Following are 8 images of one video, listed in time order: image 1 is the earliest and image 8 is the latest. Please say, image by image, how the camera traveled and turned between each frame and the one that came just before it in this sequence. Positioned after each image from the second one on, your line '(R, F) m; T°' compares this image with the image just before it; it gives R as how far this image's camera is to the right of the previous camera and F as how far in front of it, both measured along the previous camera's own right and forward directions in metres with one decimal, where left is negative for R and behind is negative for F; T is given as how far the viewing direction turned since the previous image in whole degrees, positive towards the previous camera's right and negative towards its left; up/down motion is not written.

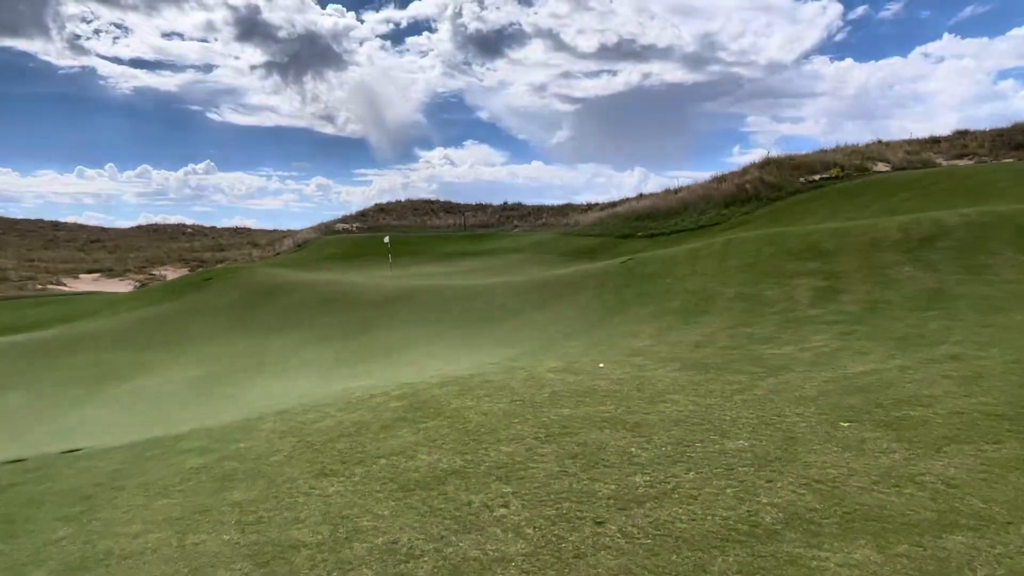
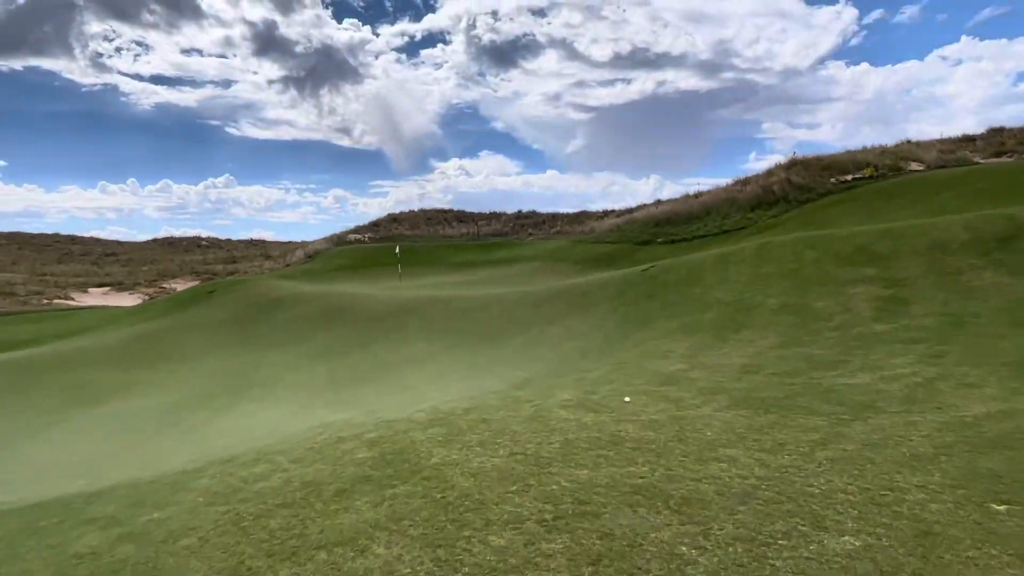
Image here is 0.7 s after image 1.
(+0.1, +1.2) m; -1°
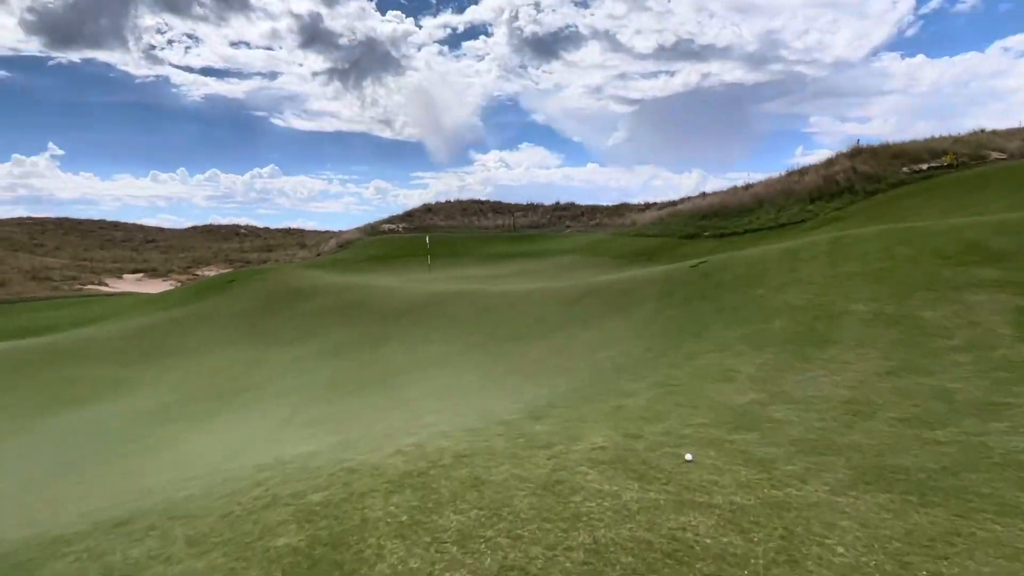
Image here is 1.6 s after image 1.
(+0.1, +1.5) m; -3°
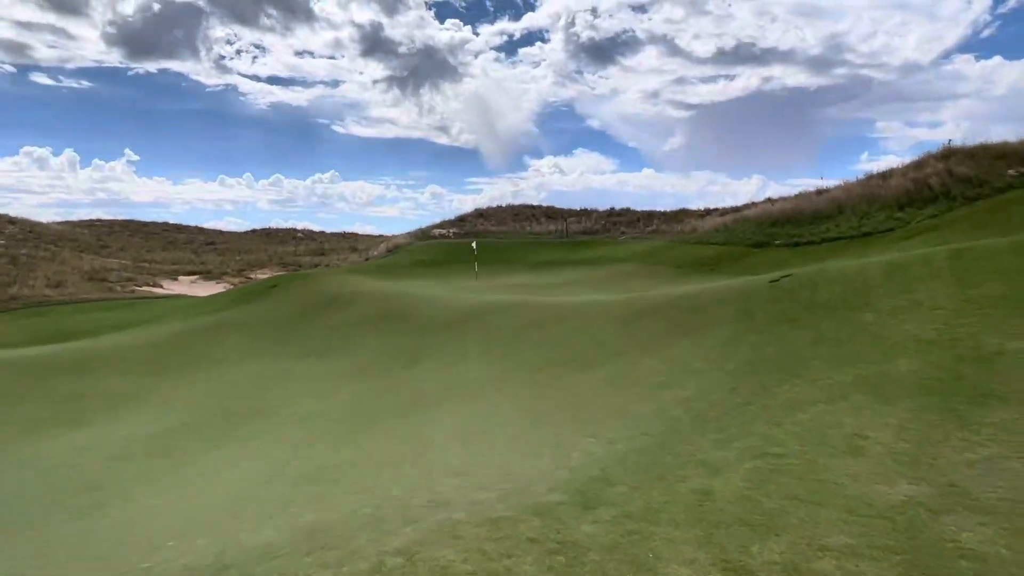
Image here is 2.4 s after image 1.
(+0.1, +1.3) m; -5°
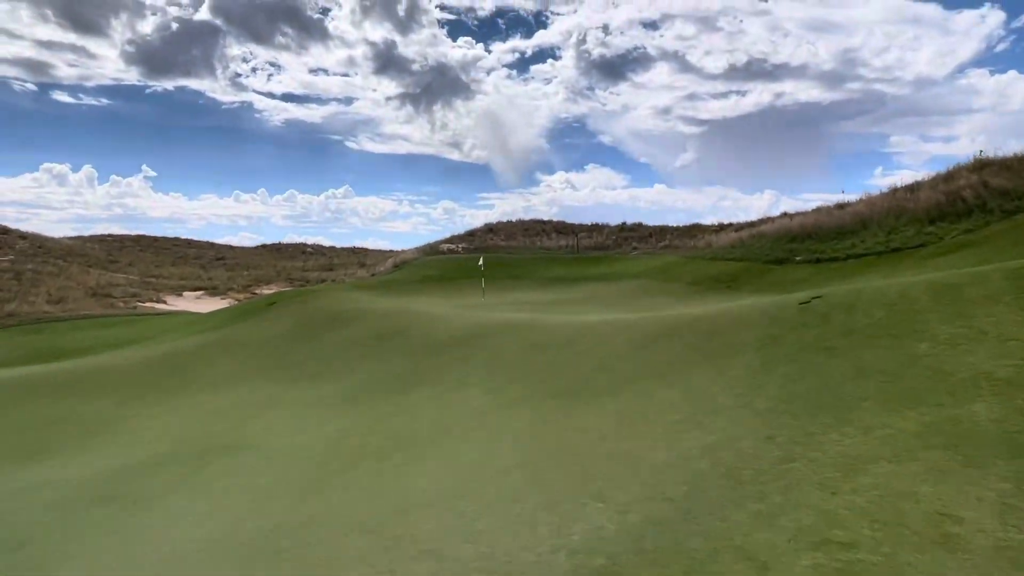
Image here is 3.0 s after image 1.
(+0.1, +0.9) m; -1°
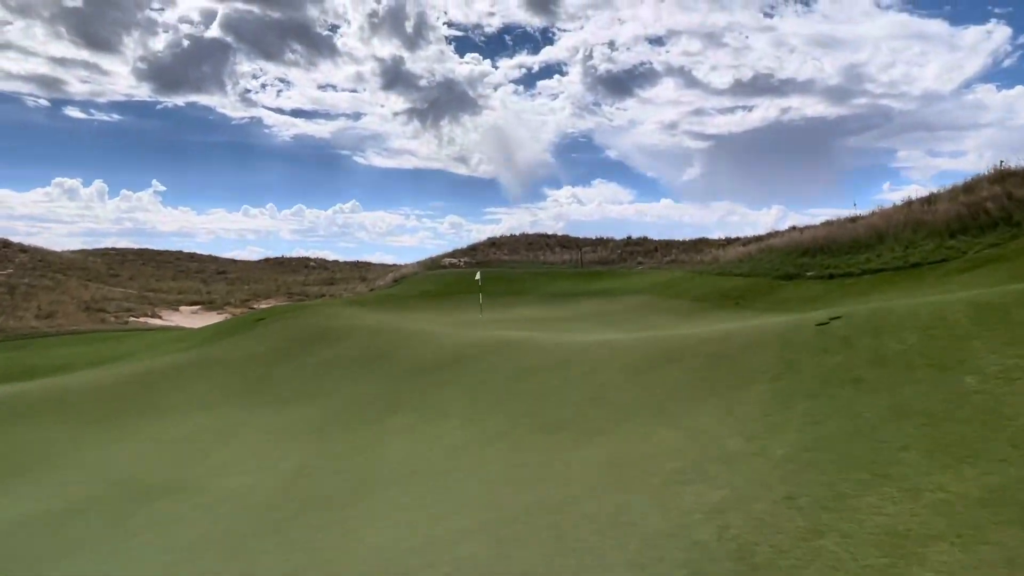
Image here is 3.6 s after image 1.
(+0.3, +0.9) m; -1°
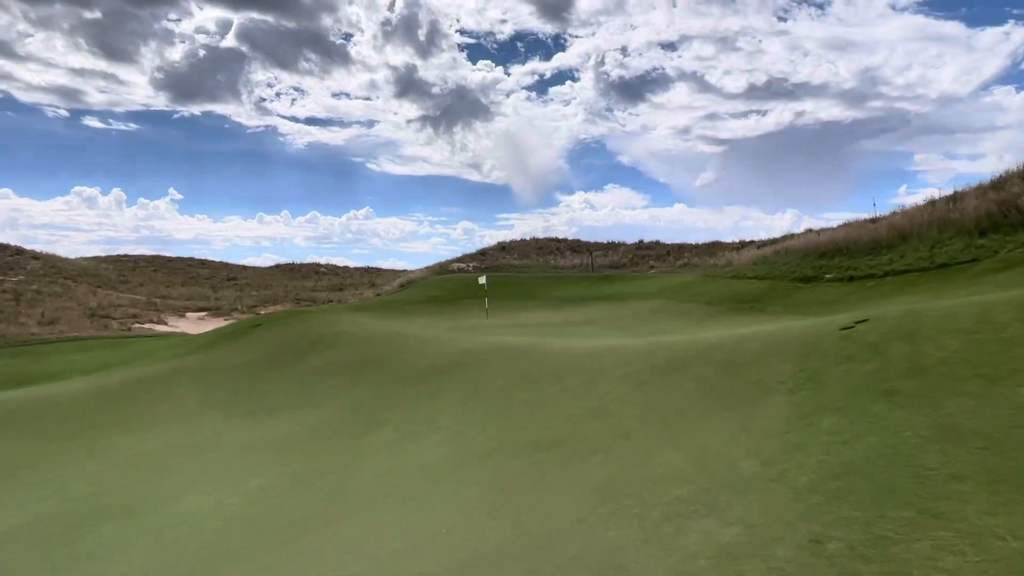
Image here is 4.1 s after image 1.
(+0.2, +0.7) m; -1°
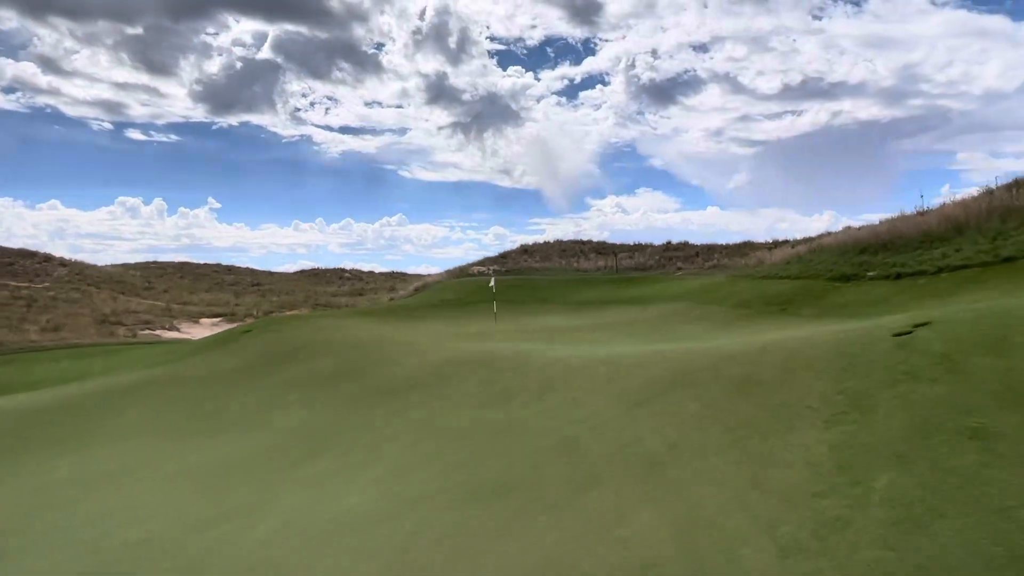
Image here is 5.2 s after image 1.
(+0.7, +1.6) m; -3°
